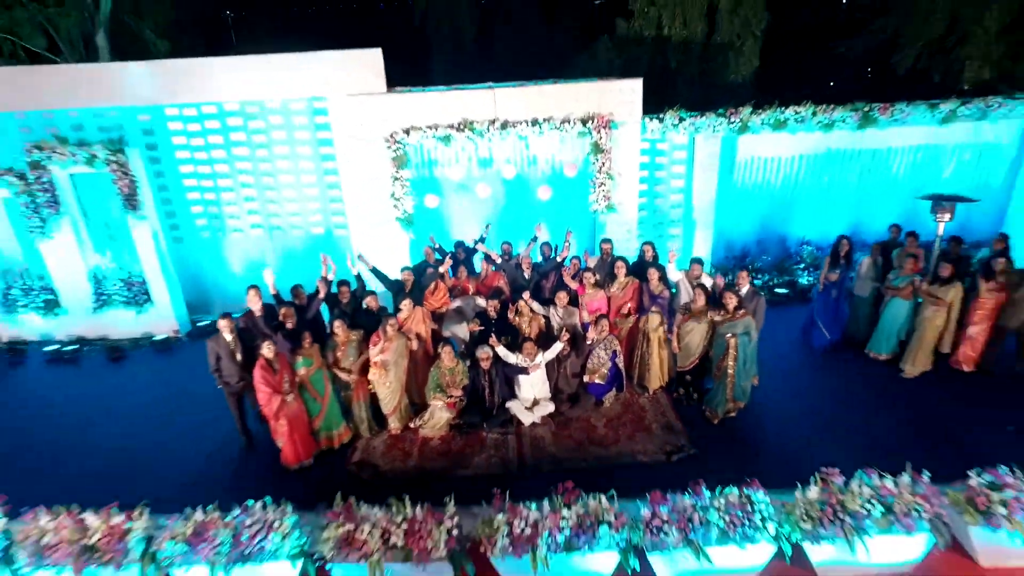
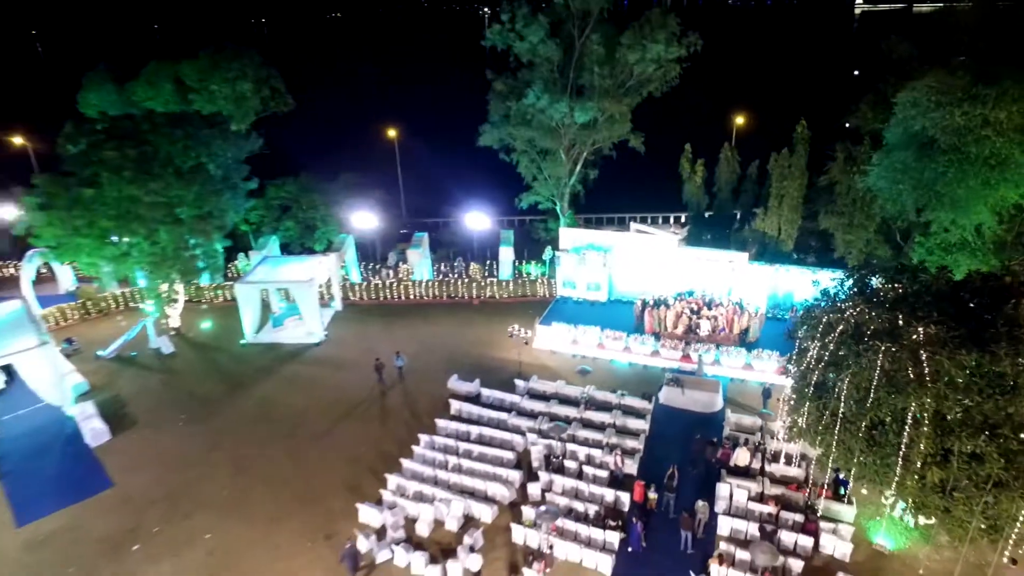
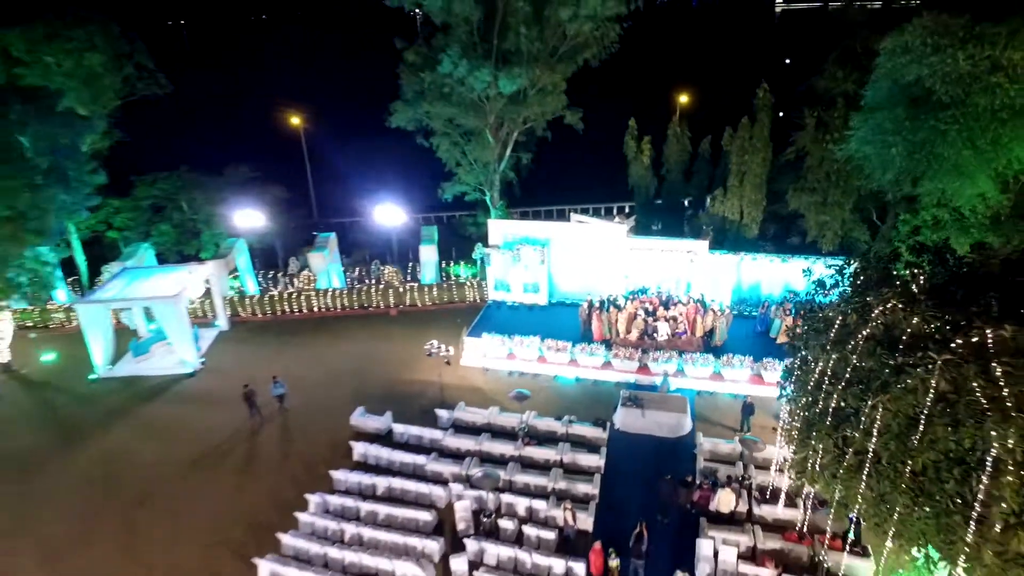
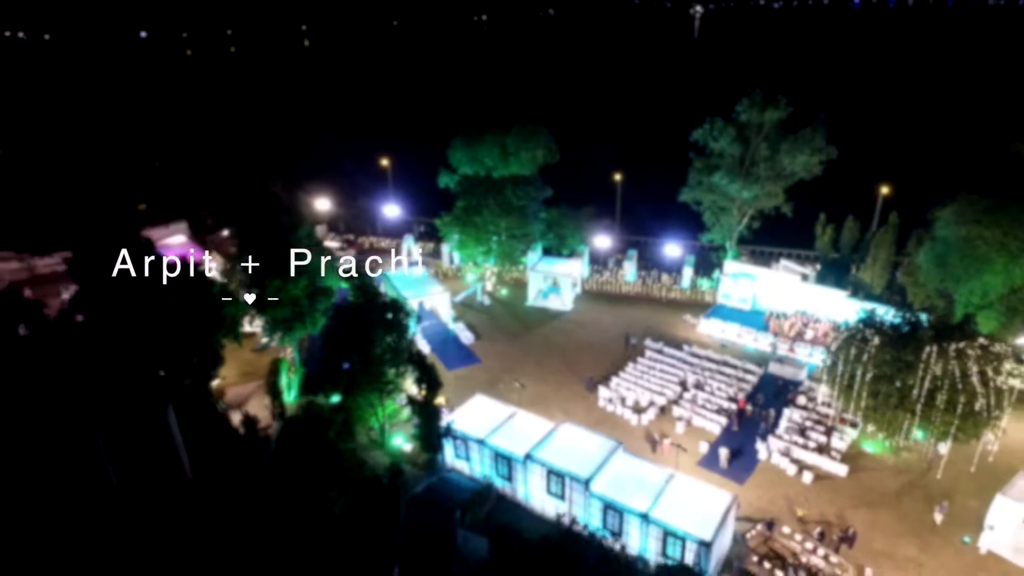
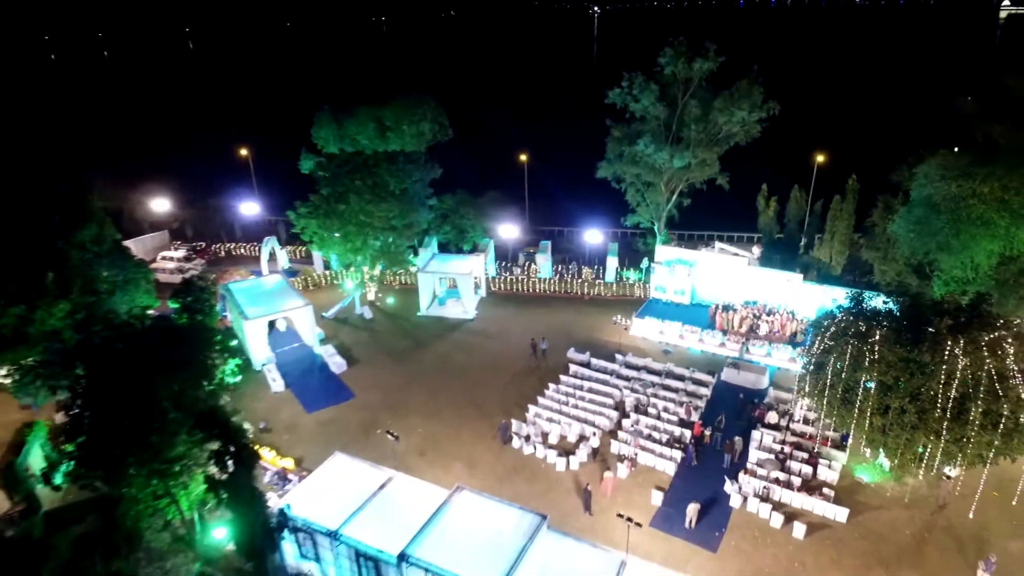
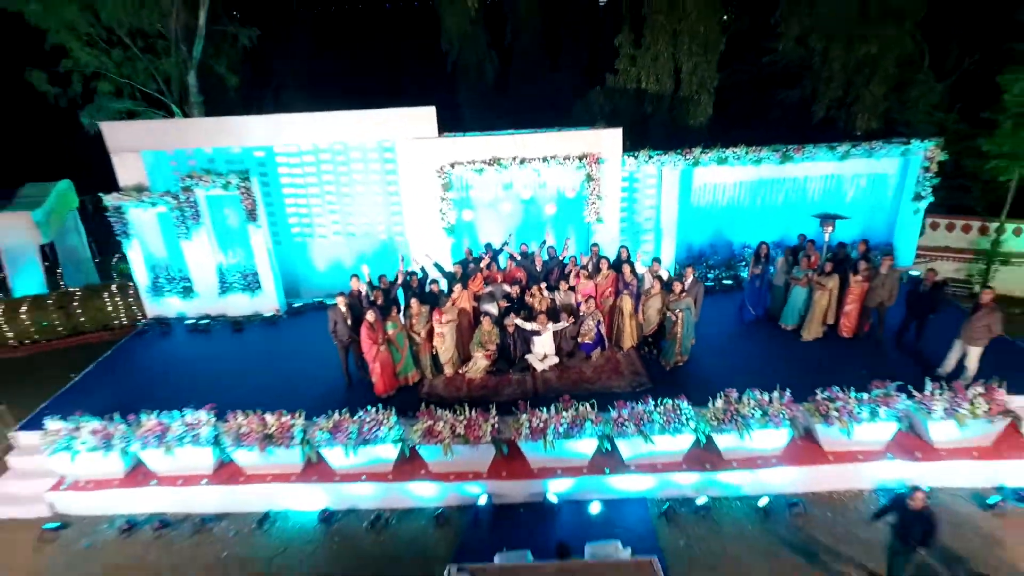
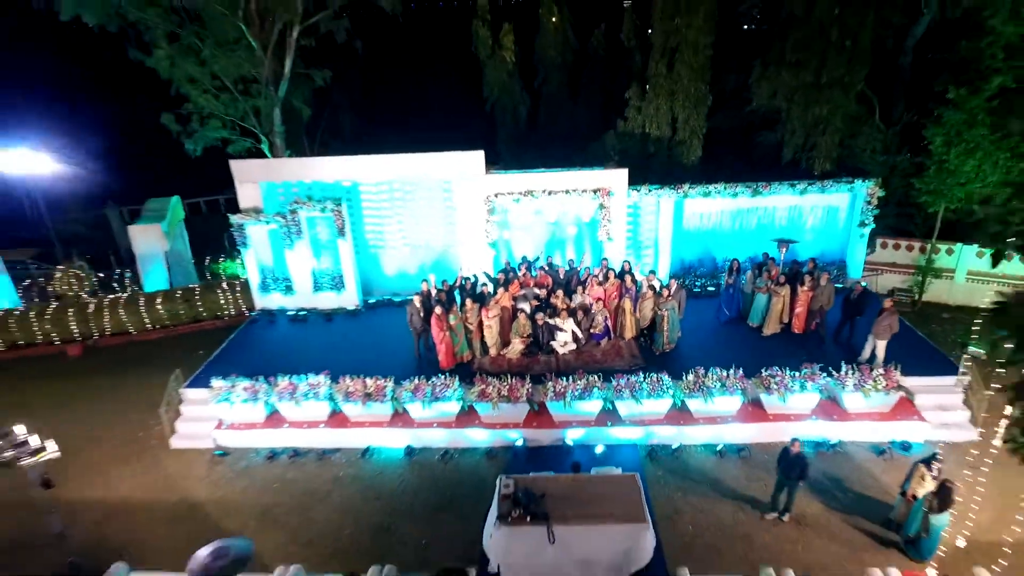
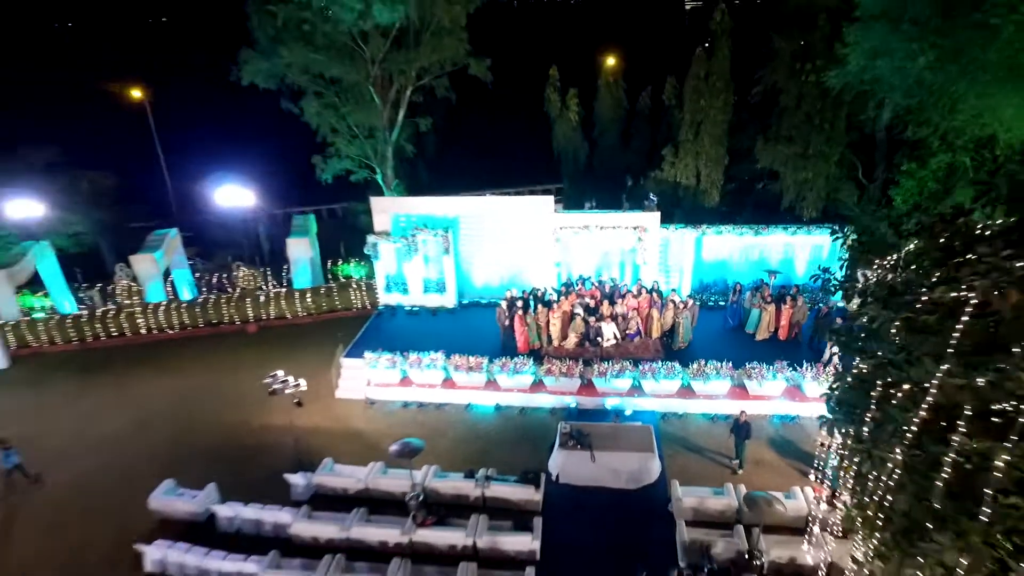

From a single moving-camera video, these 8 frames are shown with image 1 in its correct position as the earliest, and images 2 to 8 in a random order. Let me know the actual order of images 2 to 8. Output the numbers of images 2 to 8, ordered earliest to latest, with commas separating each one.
6, 7, 8, 3, 2, 5, 4
